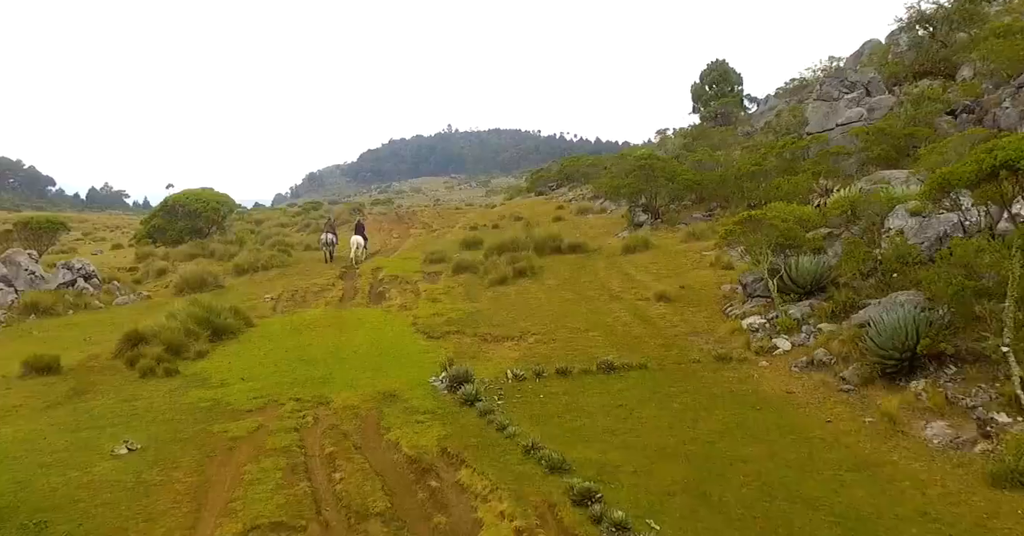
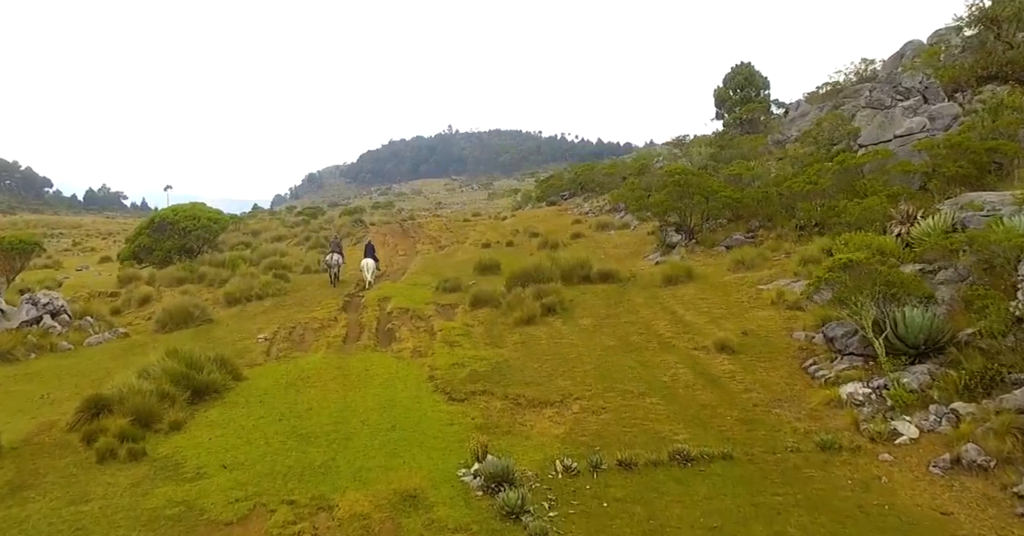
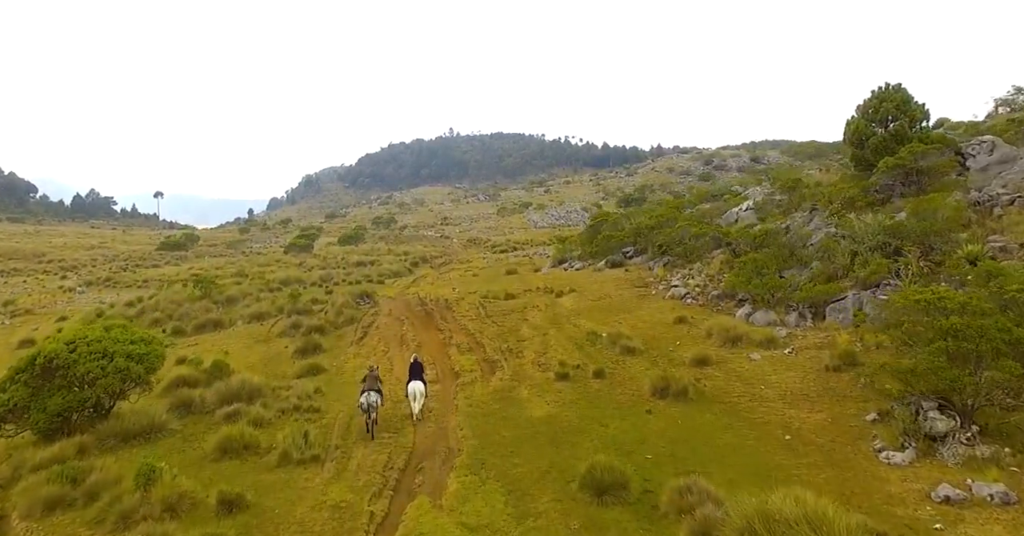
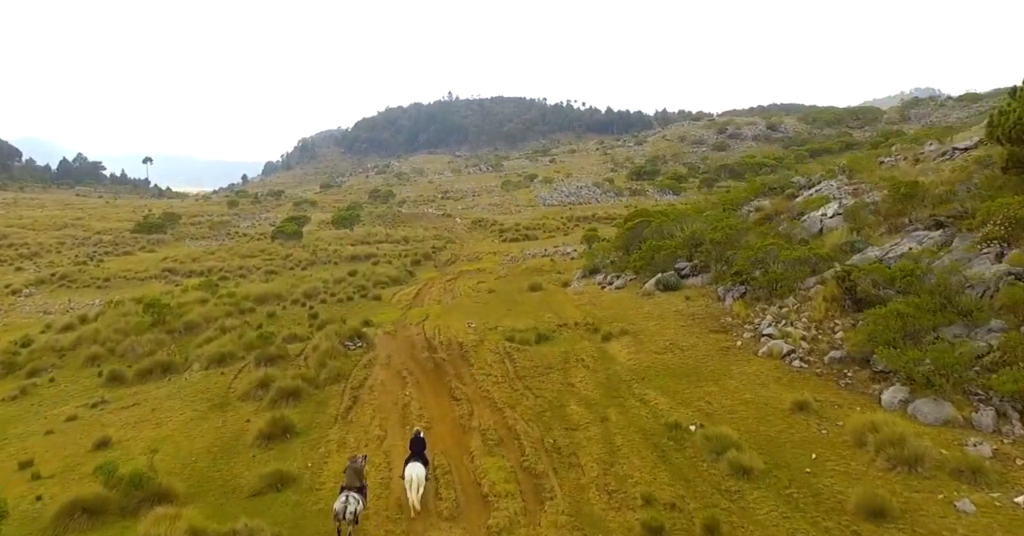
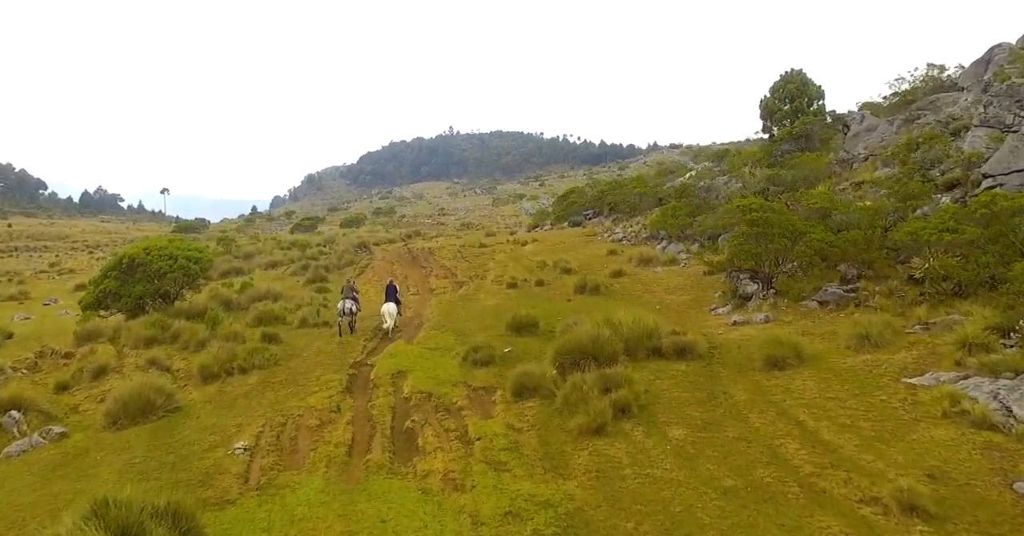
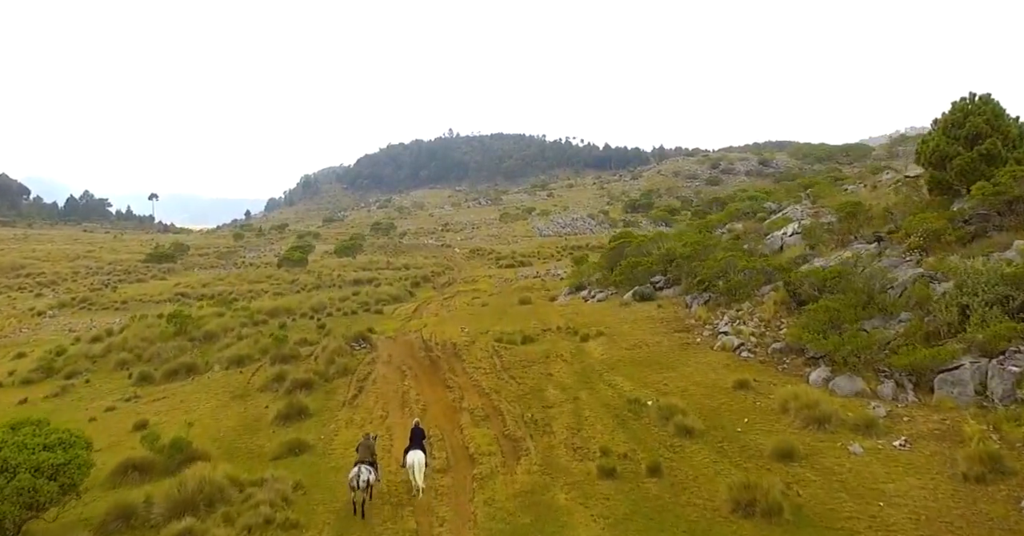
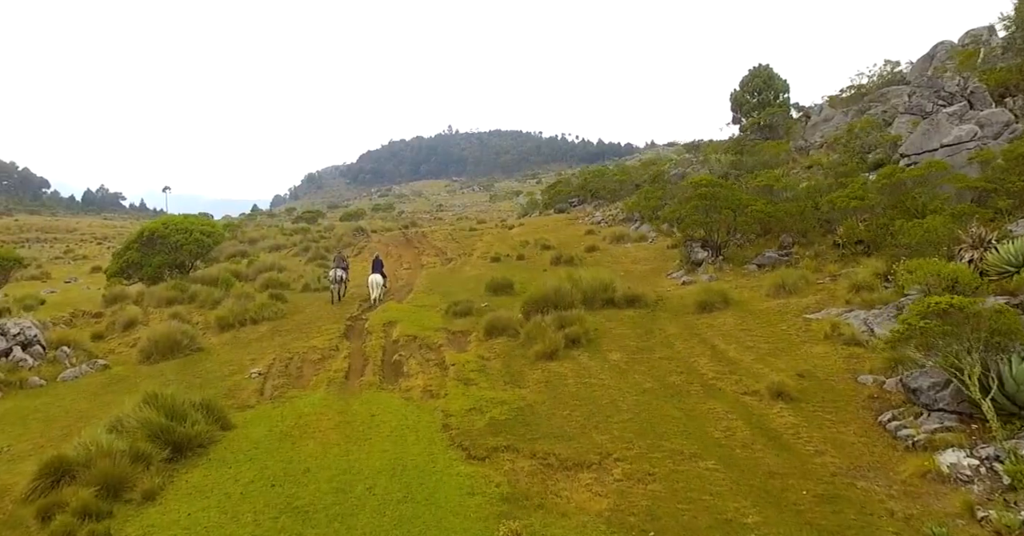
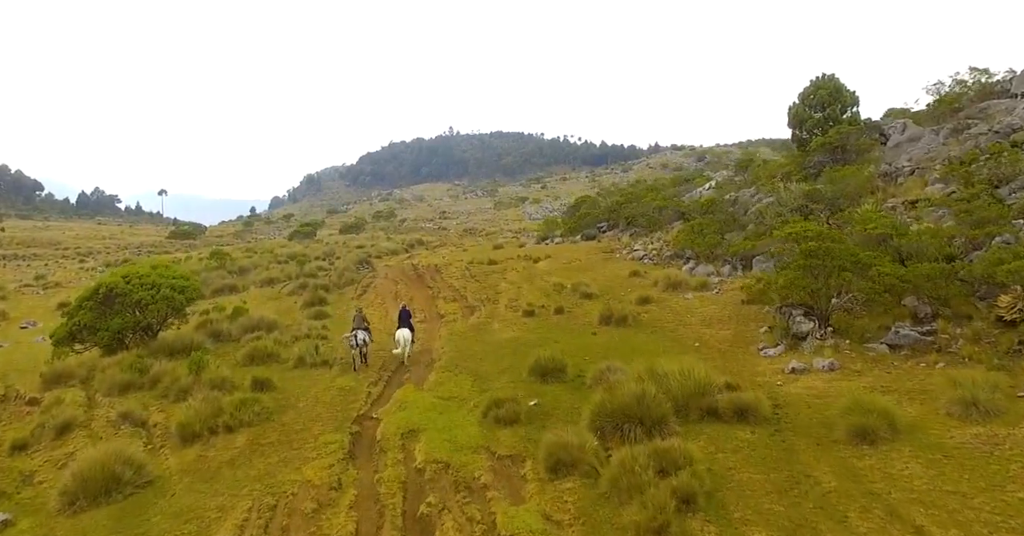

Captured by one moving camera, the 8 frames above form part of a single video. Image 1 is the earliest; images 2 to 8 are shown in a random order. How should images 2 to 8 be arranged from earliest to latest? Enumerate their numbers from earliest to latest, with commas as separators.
2, 7, 5, 8, 3, 6, 4
